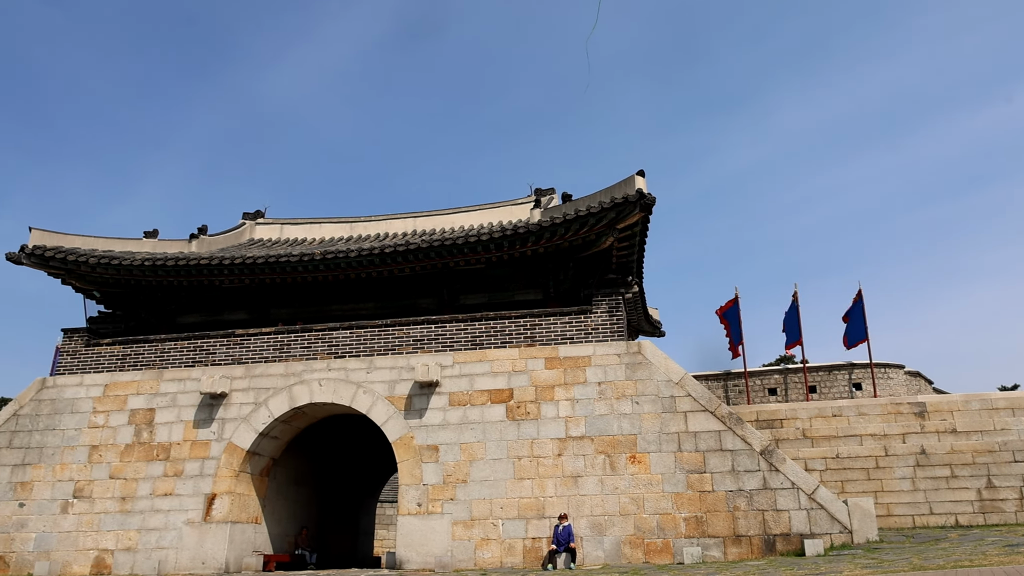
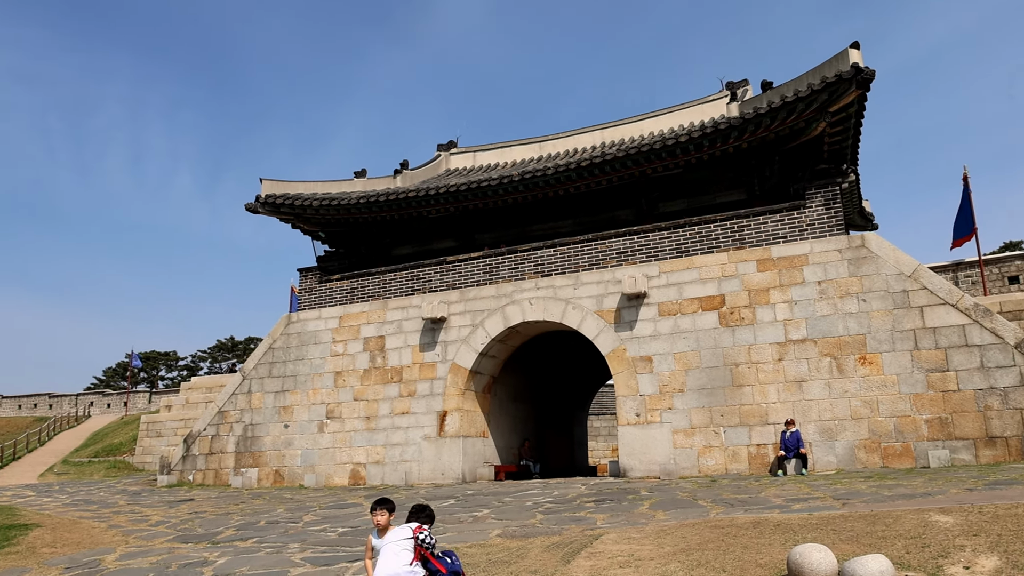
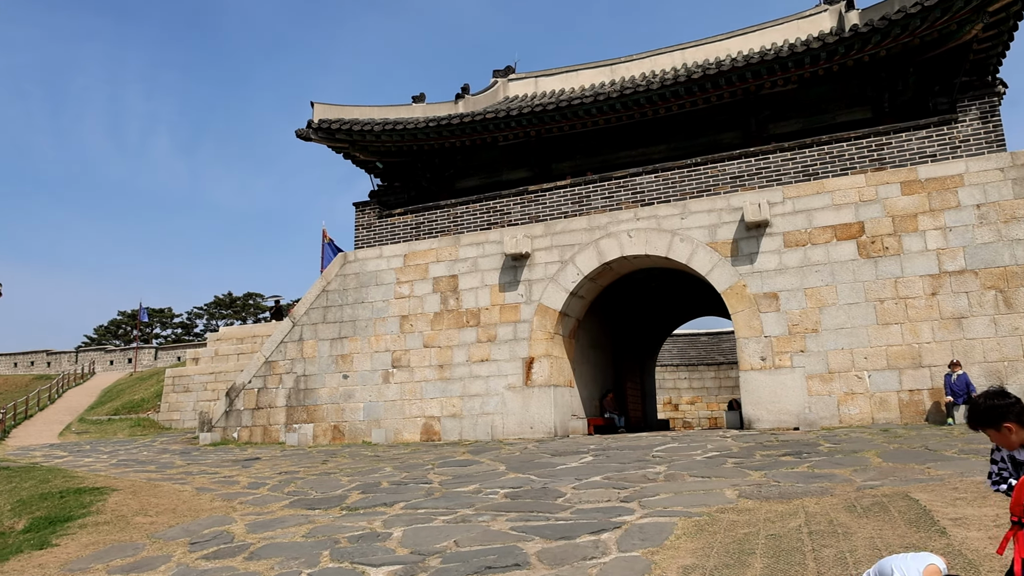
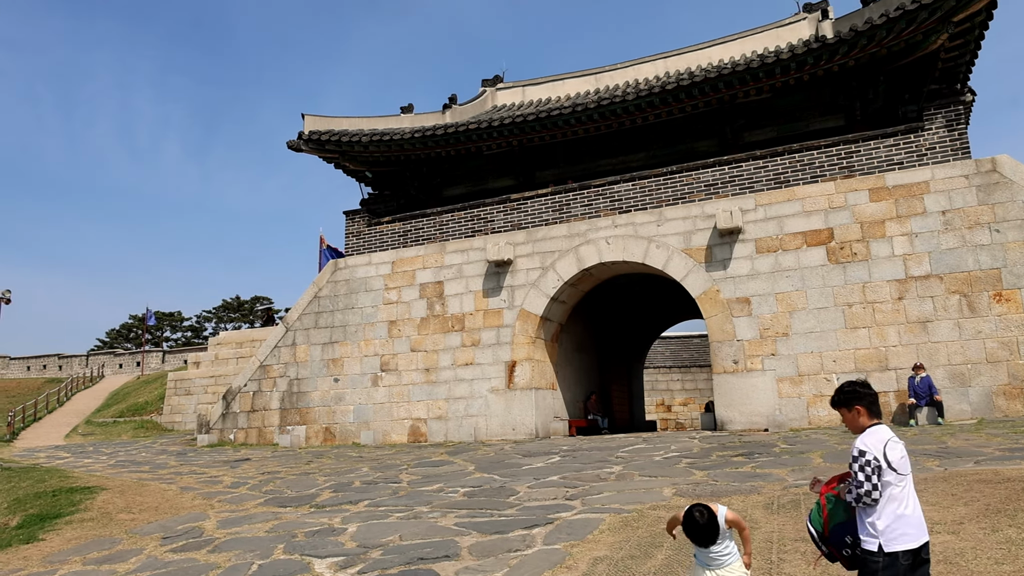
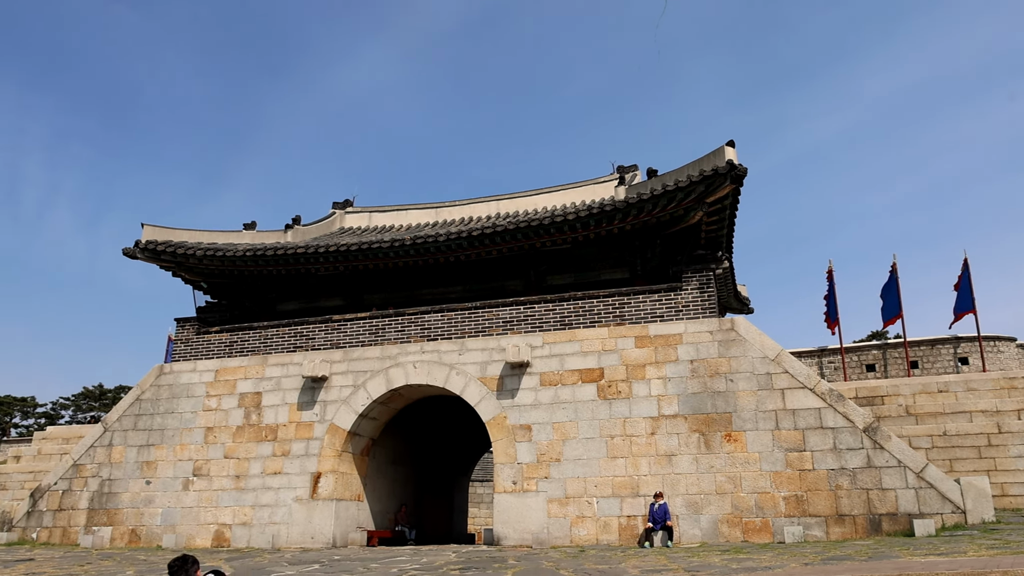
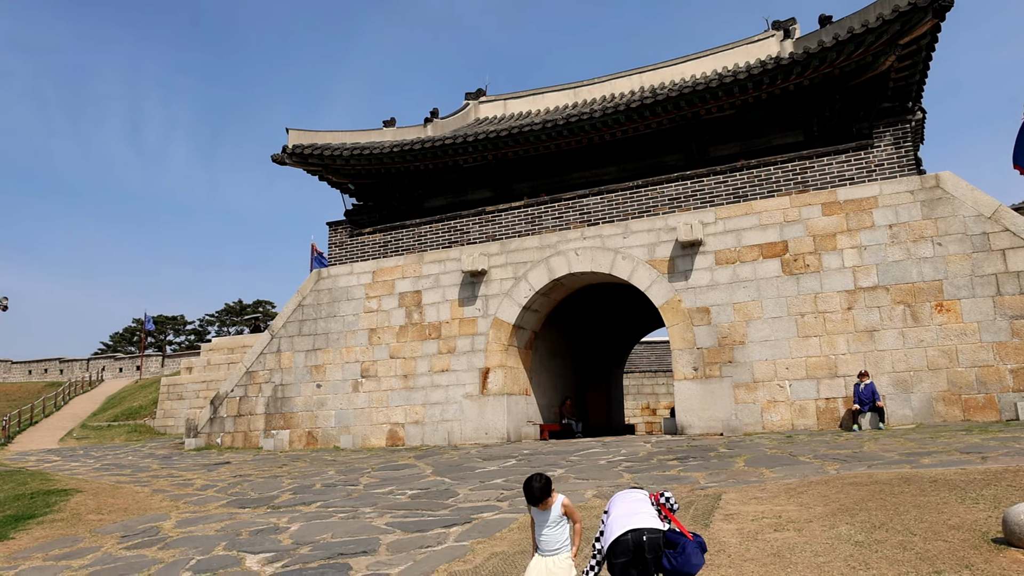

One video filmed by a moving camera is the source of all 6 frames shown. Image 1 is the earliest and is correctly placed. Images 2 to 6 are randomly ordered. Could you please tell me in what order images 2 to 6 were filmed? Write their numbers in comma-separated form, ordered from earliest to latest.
5, 2, 6, 4, 3
